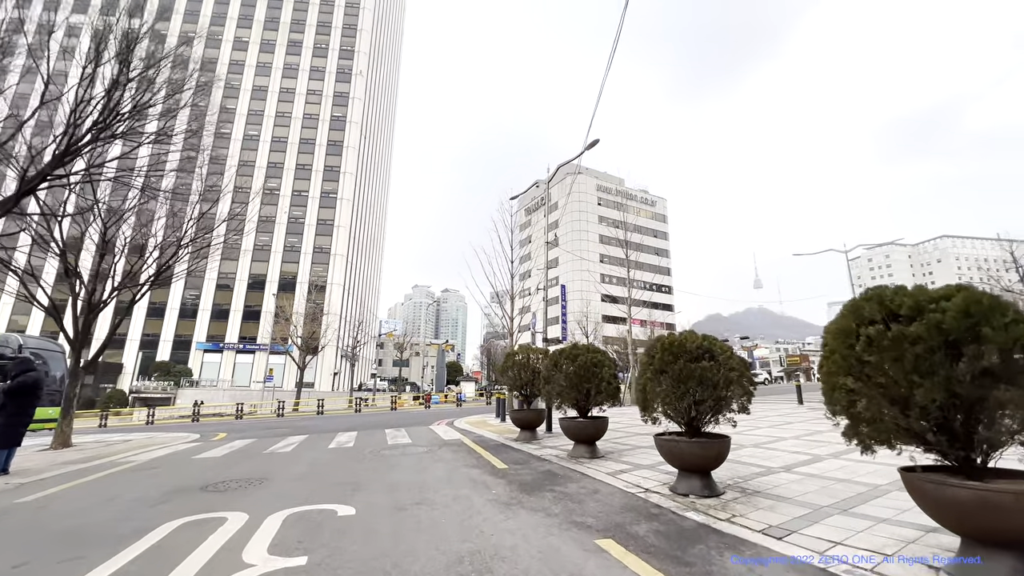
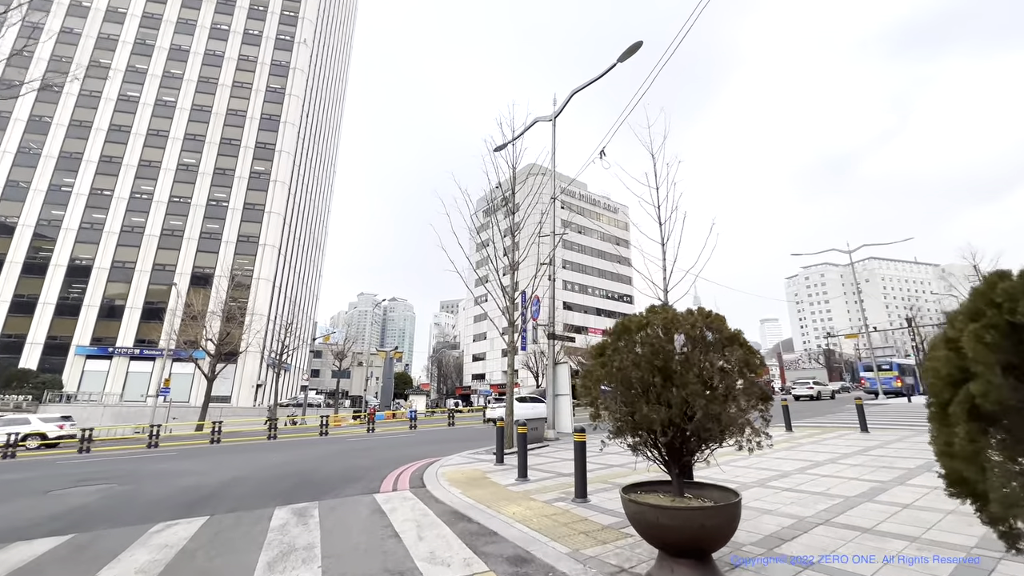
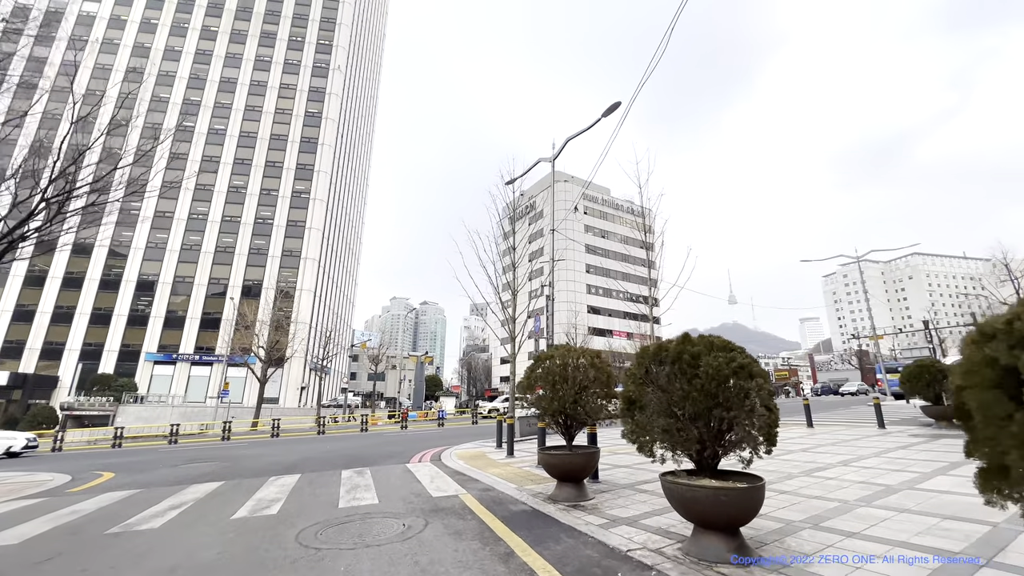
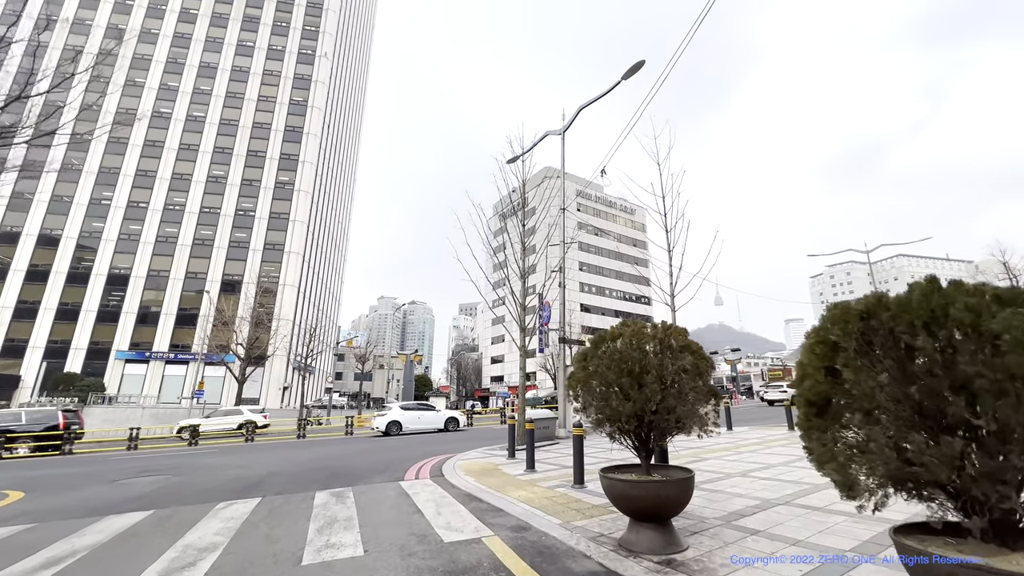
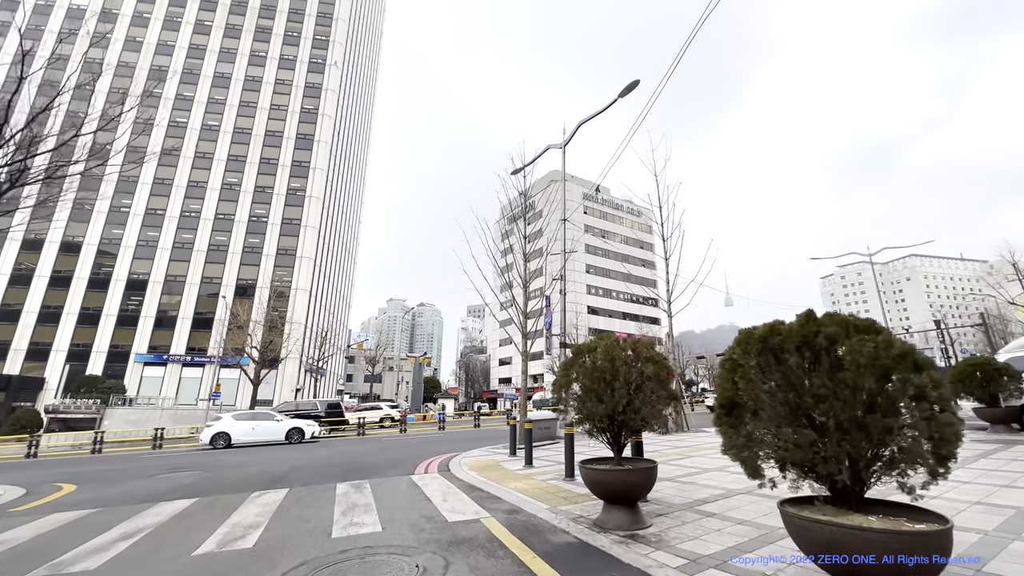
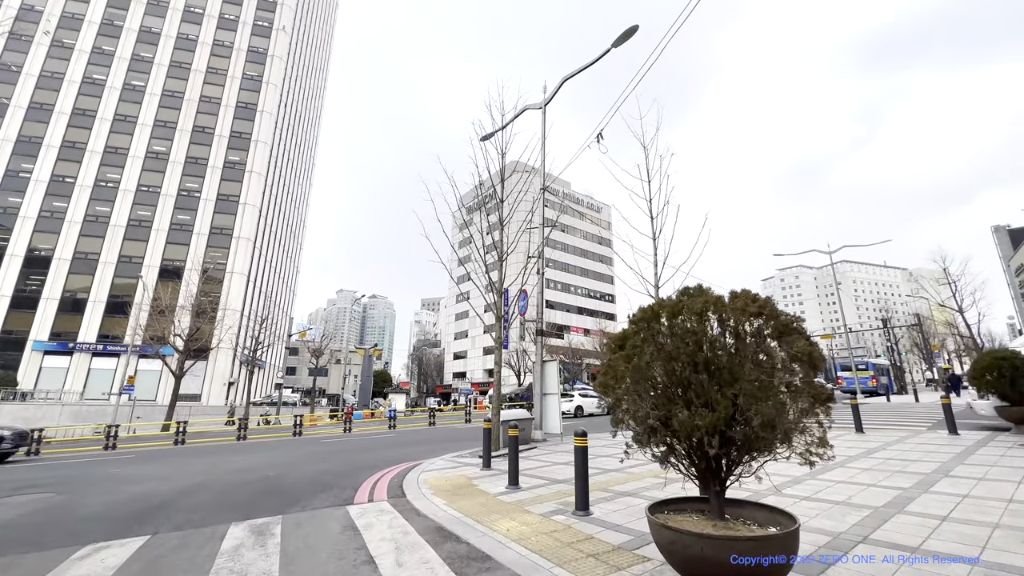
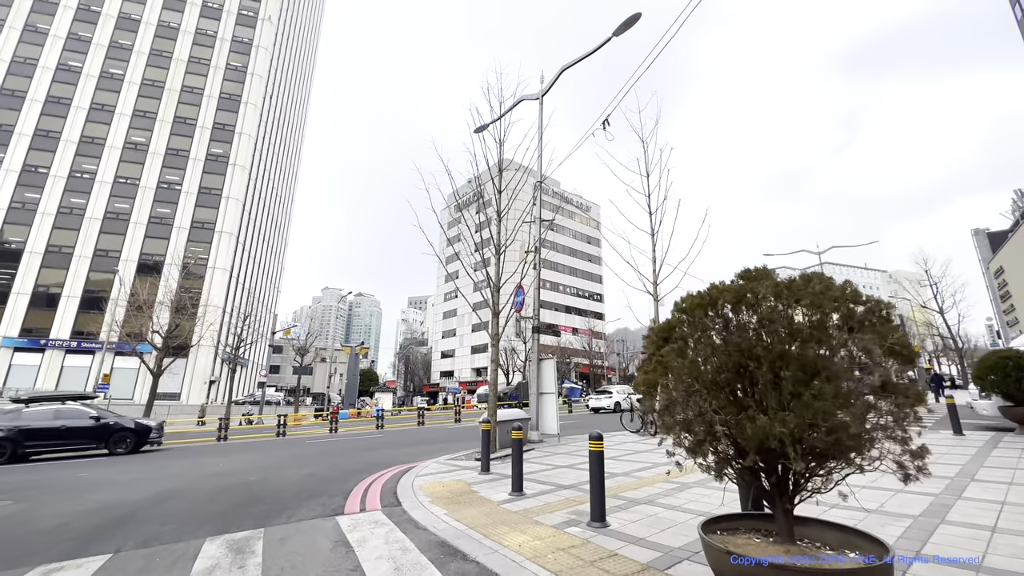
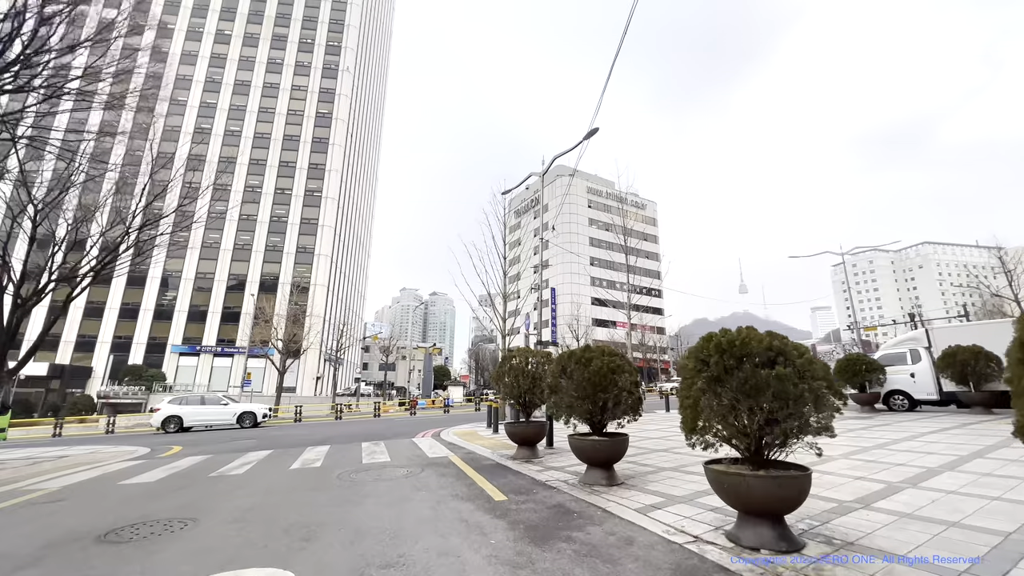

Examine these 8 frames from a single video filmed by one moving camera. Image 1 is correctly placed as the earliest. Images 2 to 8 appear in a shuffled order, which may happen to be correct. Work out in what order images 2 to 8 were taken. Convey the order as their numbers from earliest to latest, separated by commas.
8, 3, 5, 4, 2, 6, 7
